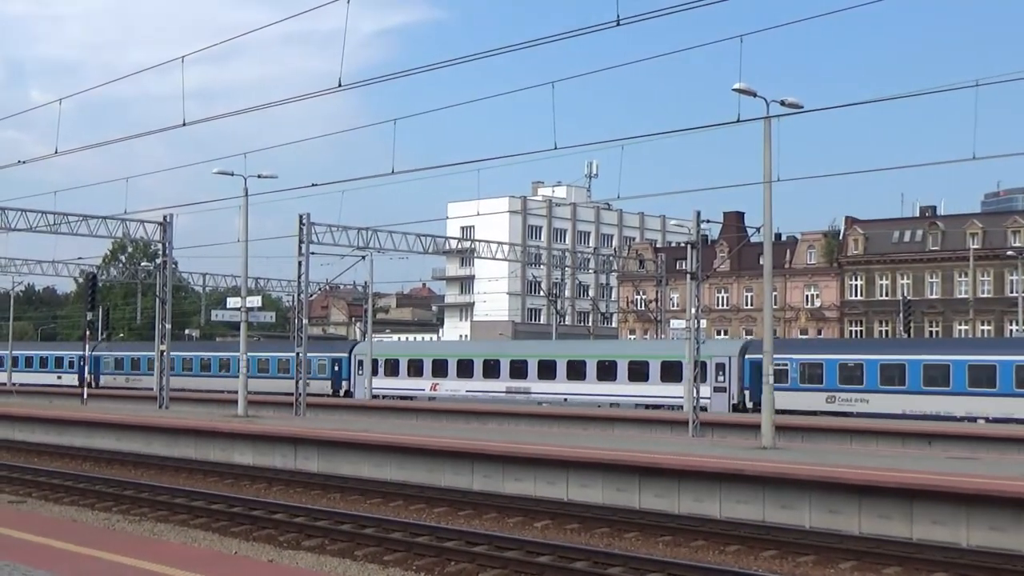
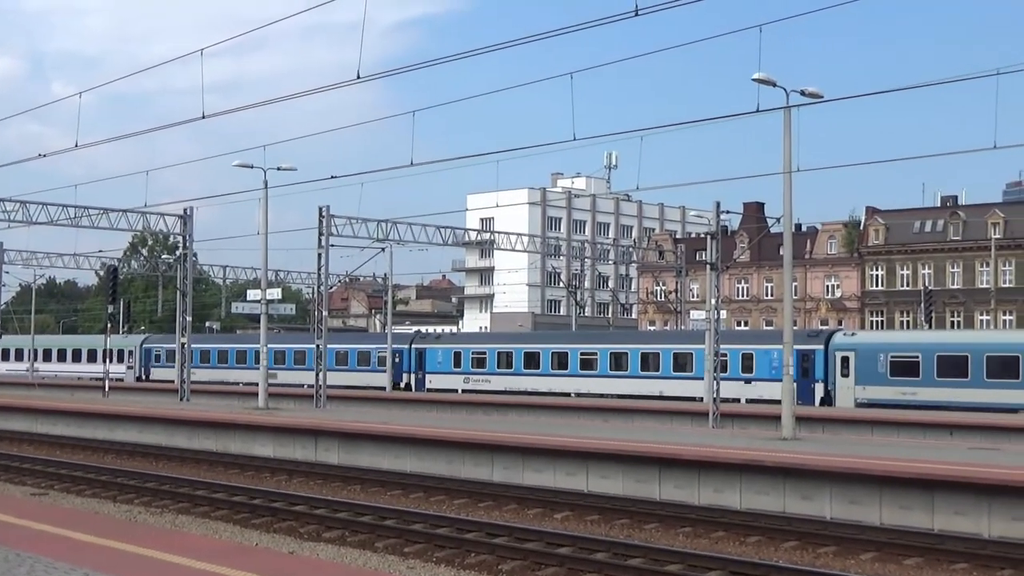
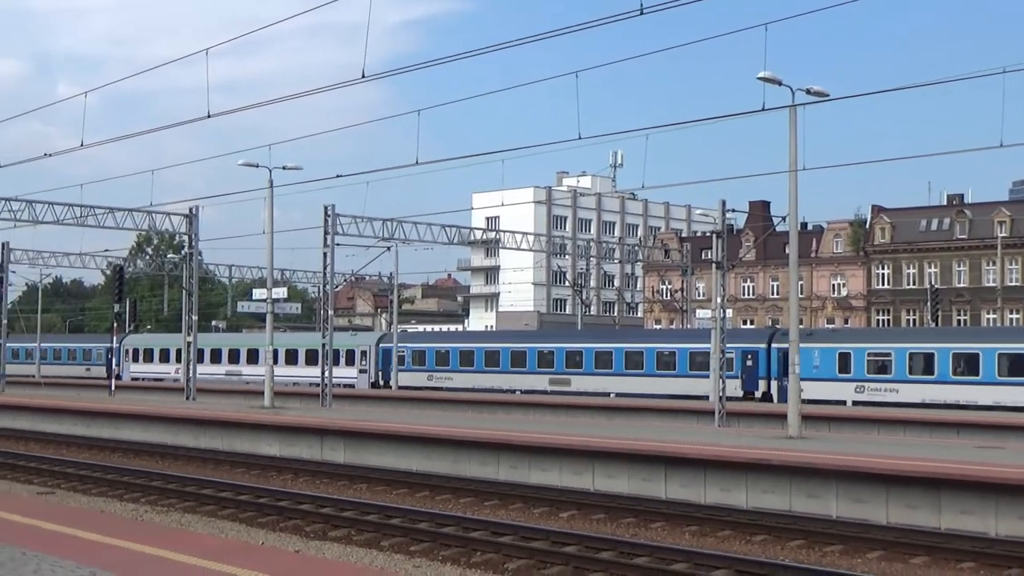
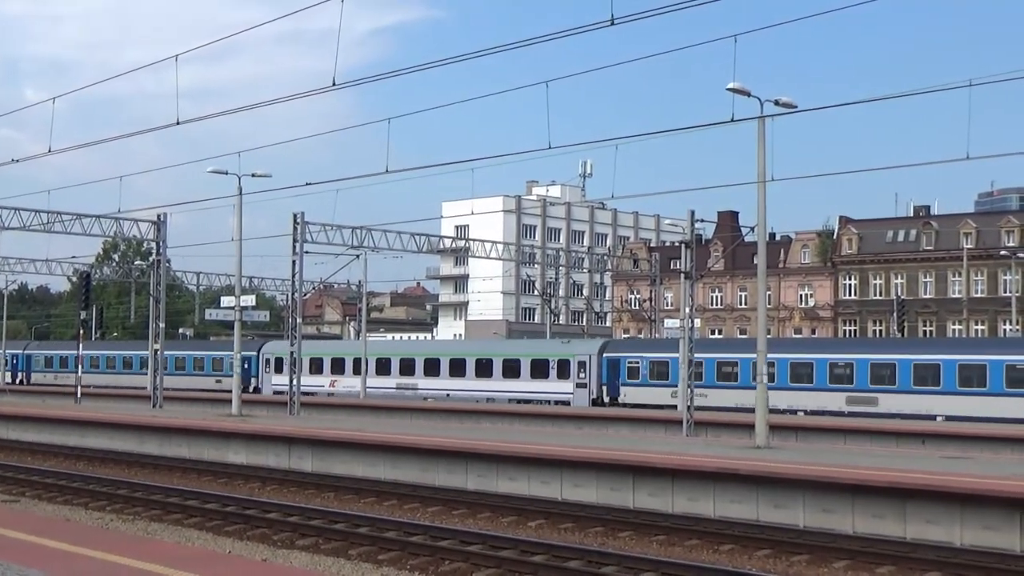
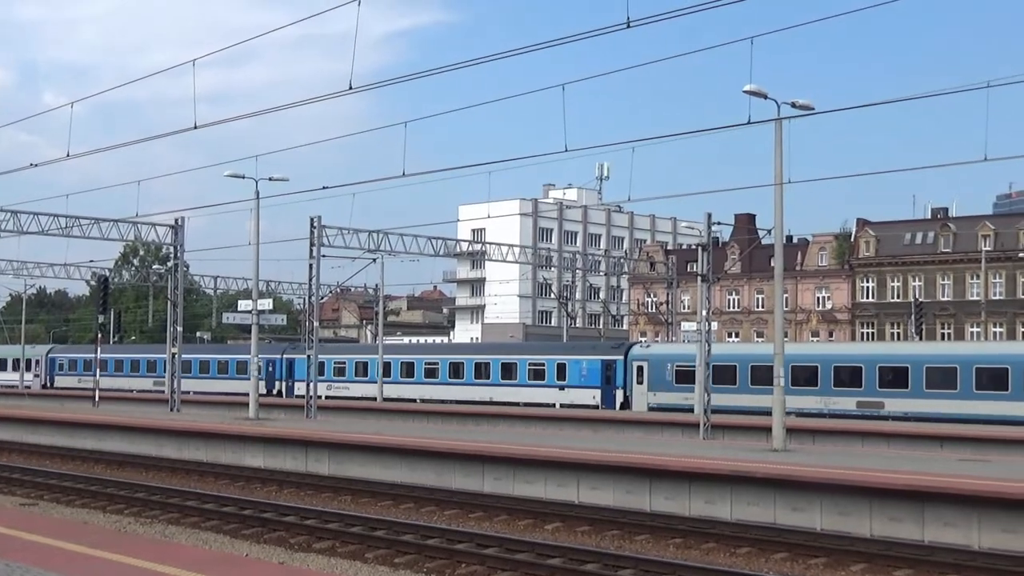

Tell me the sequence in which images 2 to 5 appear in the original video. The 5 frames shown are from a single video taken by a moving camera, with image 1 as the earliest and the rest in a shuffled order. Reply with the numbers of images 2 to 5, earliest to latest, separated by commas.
4, 3, 2, 5
